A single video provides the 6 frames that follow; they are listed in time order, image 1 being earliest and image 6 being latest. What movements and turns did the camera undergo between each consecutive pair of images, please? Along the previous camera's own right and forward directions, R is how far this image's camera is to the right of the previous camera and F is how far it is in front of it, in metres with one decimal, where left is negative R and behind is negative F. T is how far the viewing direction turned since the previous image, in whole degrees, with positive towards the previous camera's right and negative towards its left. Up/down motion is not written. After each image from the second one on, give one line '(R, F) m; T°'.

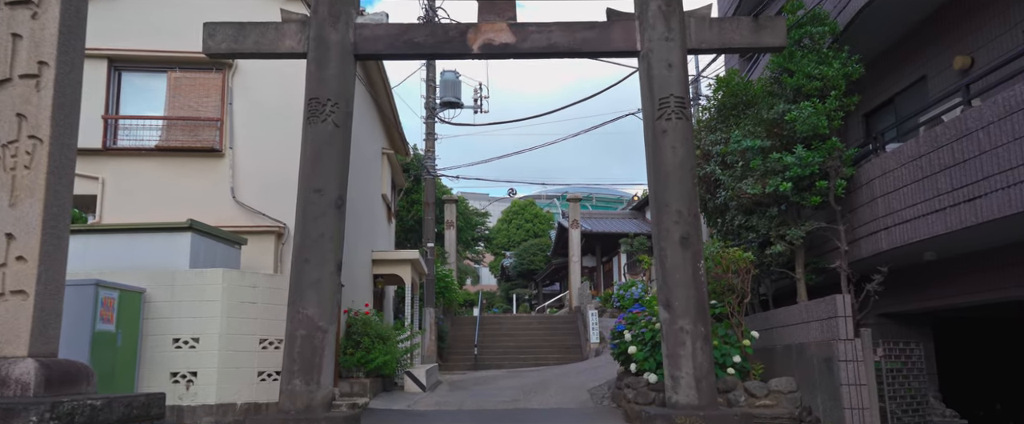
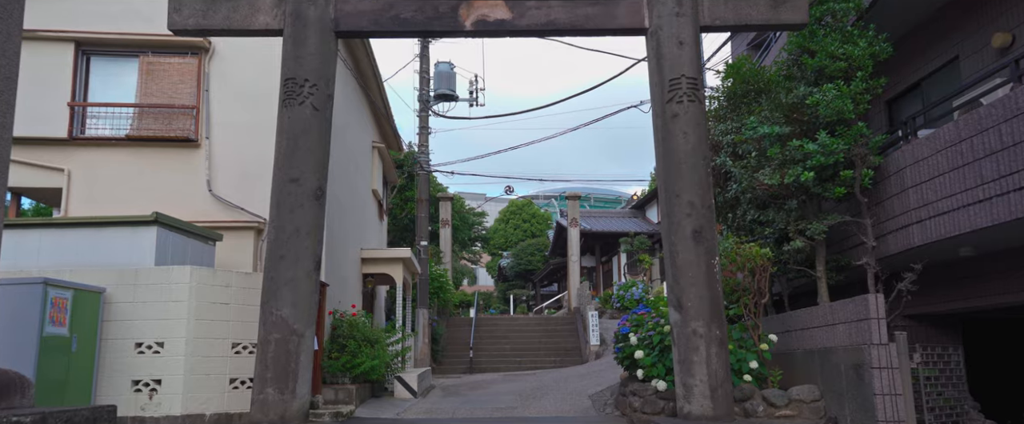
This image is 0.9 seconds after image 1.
(0.0, +0.7) m; 0°
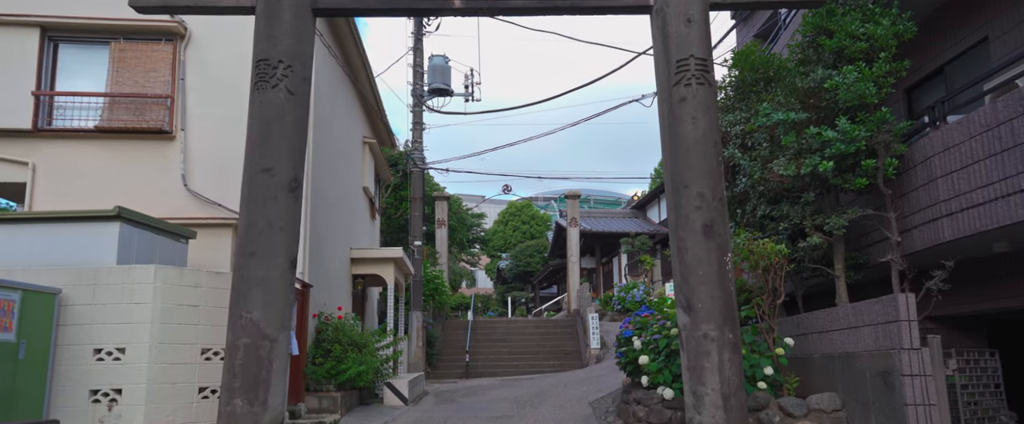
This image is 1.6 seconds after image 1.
(+0.1, +0.6) m; 0°
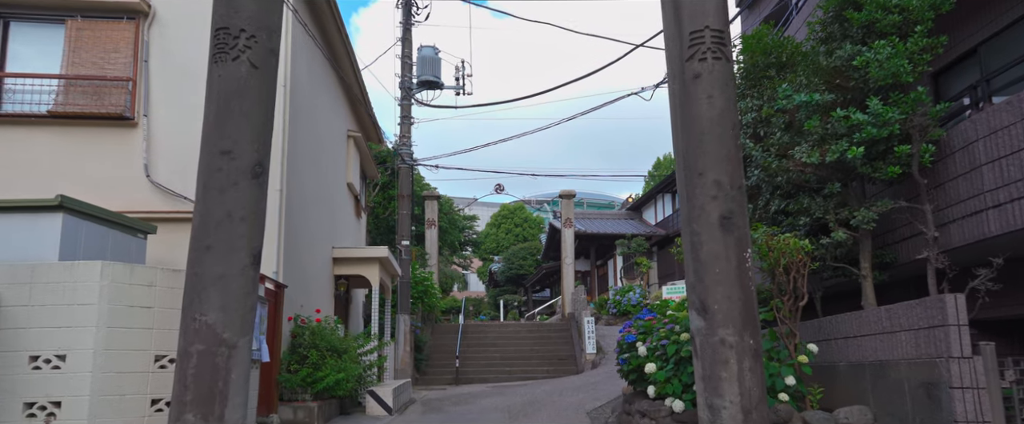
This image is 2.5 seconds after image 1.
(0.0, +0.7) m; +1°
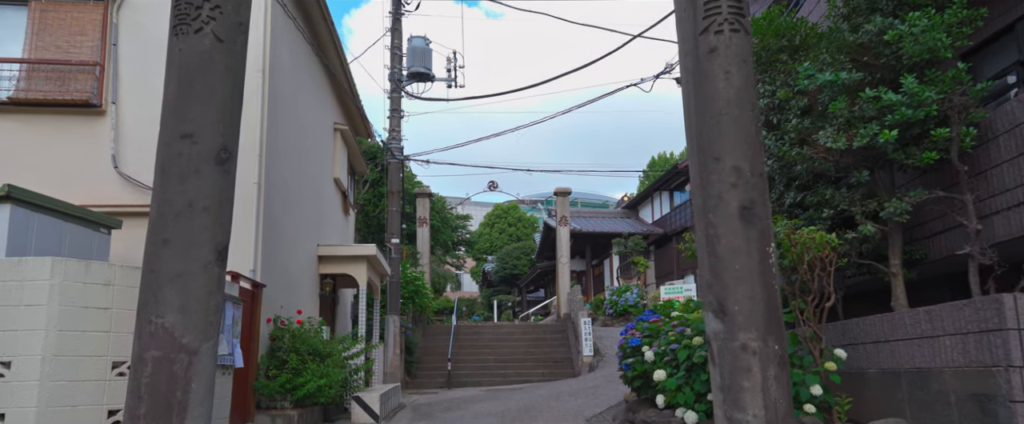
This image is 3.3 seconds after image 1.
(0.0, +0.6) m; +1°
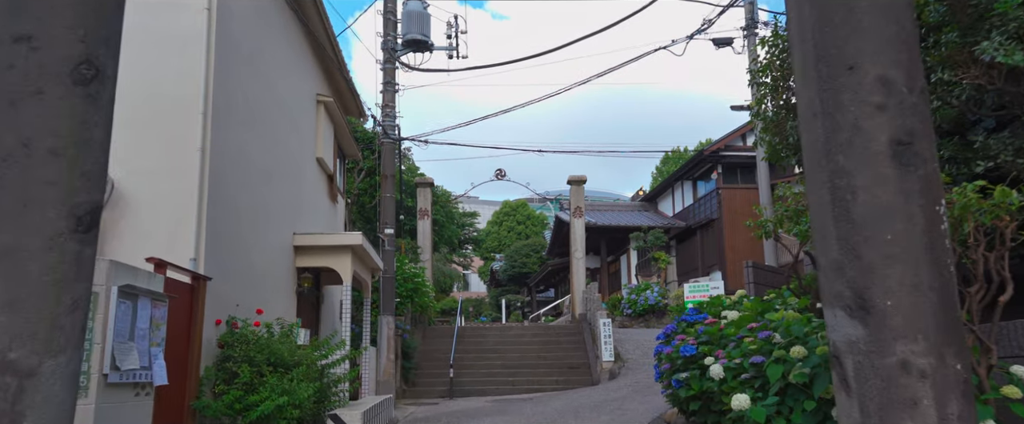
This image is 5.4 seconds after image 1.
(0.0, +1.8) m; -1°
